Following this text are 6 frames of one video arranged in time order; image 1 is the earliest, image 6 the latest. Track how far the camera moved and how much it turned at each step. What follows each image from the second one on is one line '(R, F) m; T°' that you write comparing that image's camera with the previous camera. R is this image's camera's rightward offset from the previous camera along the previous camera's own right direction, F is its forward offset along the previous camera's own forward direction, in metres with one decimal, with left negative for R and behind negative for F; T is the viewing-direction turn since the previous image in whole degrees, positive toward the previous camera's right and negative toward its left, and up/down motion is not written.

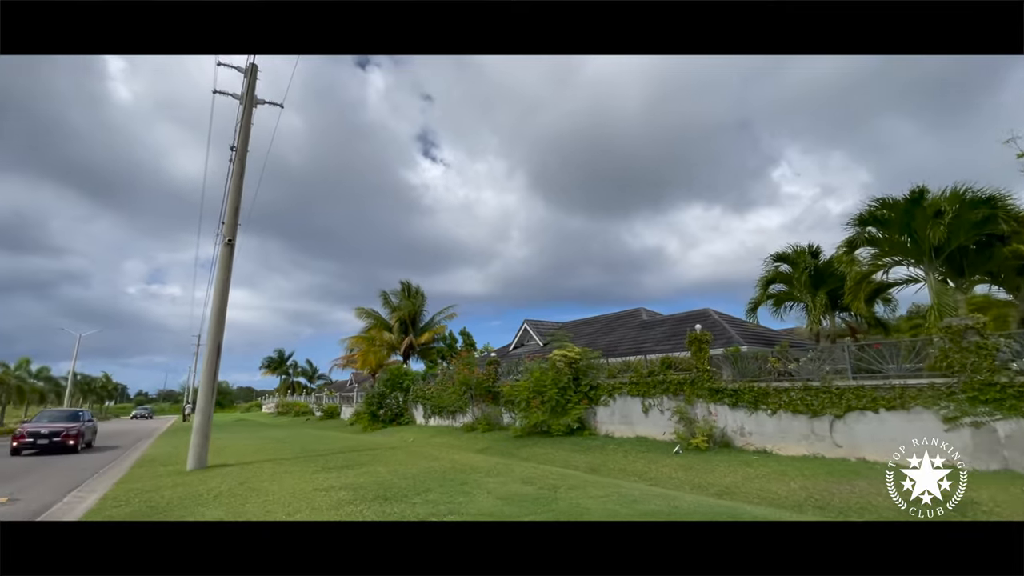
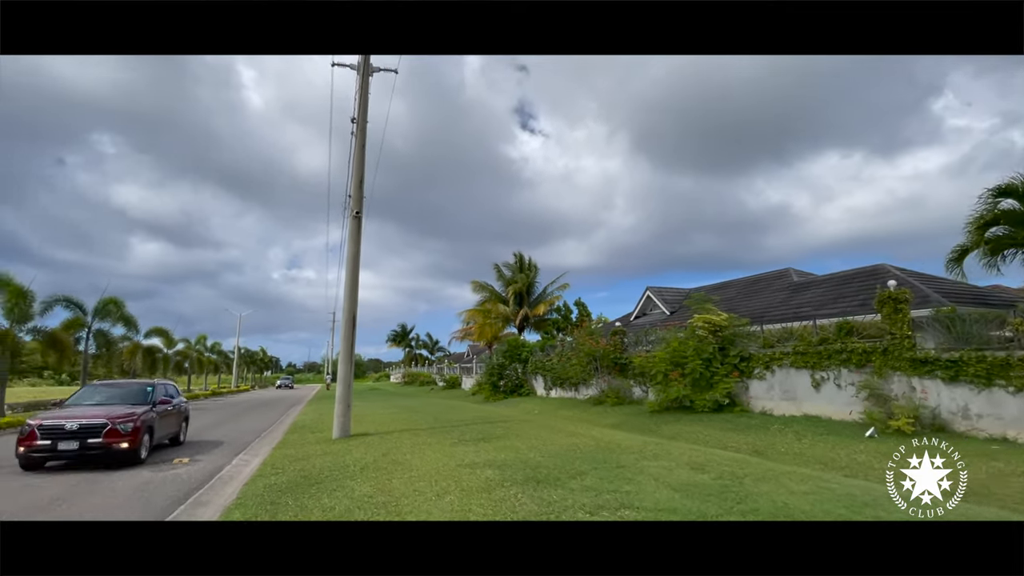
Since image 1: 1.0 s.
(-0.5, +0.8) m; -12°
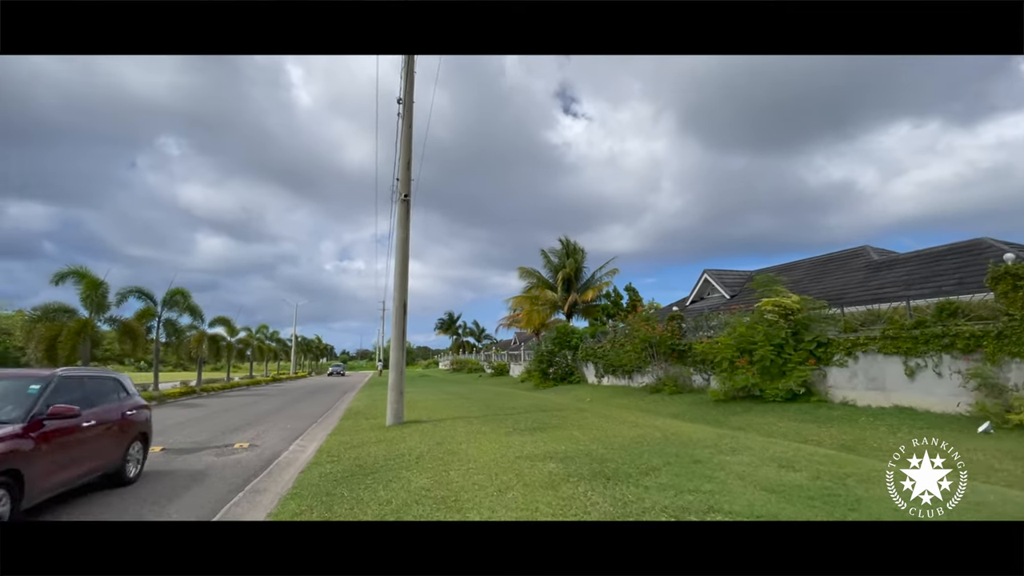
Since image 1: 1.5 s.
(-0.2, +0.4) m; -5°
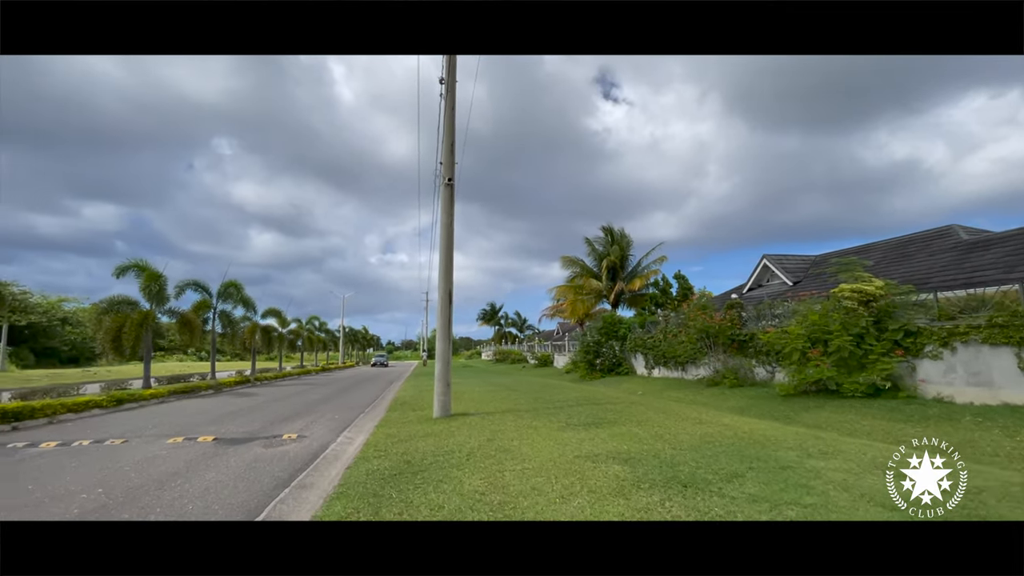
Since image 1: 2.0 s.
(-0.2, +0.5) m; -5°
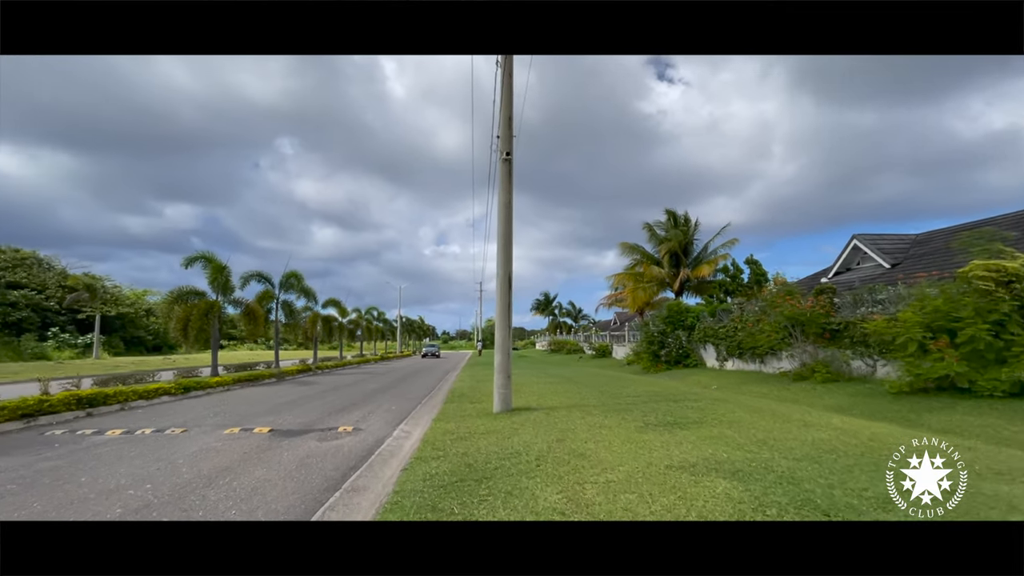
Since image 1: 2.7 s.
(-0.2, +0.8) m; -6°
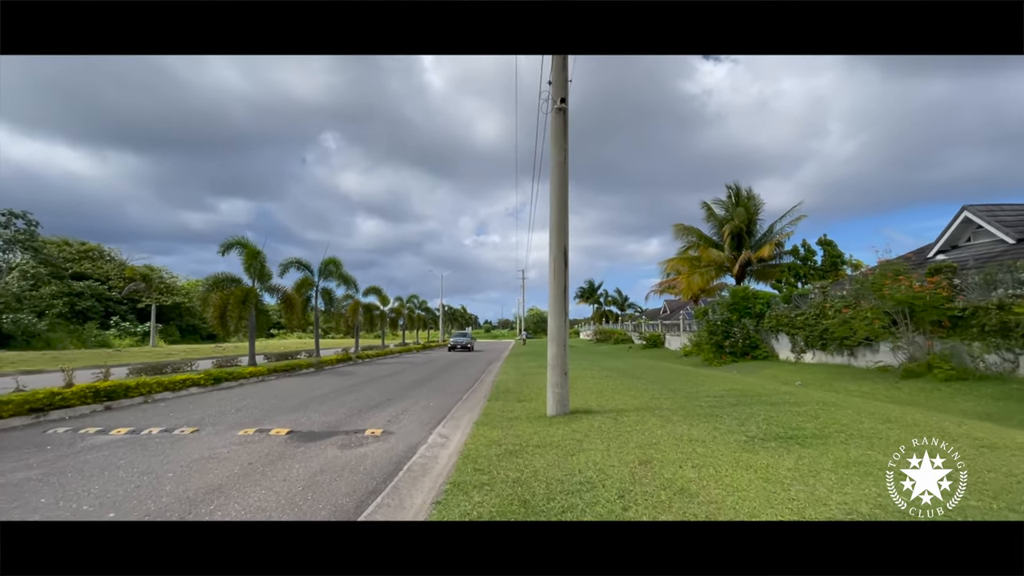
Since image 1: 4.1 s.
(-0.2, +1.6) m; -5°
